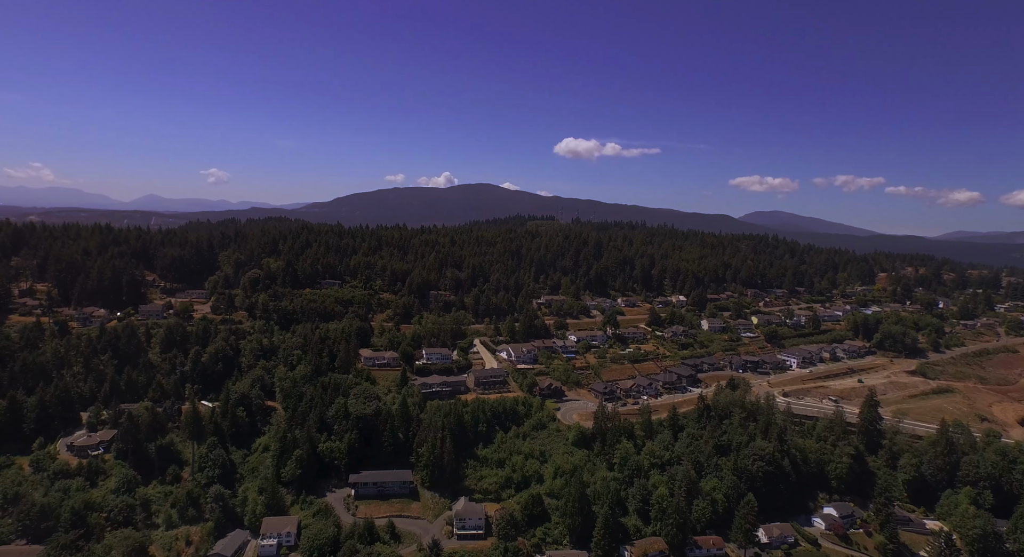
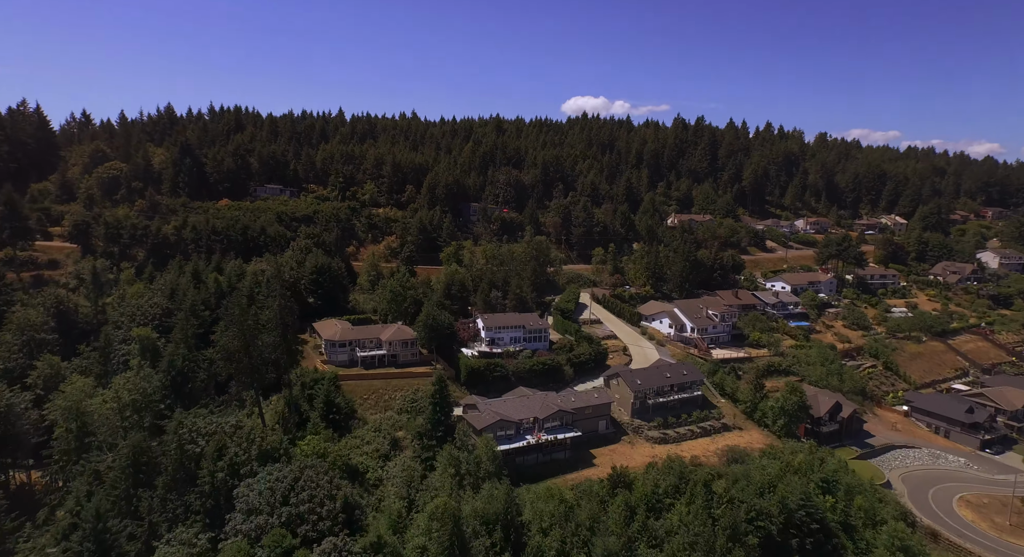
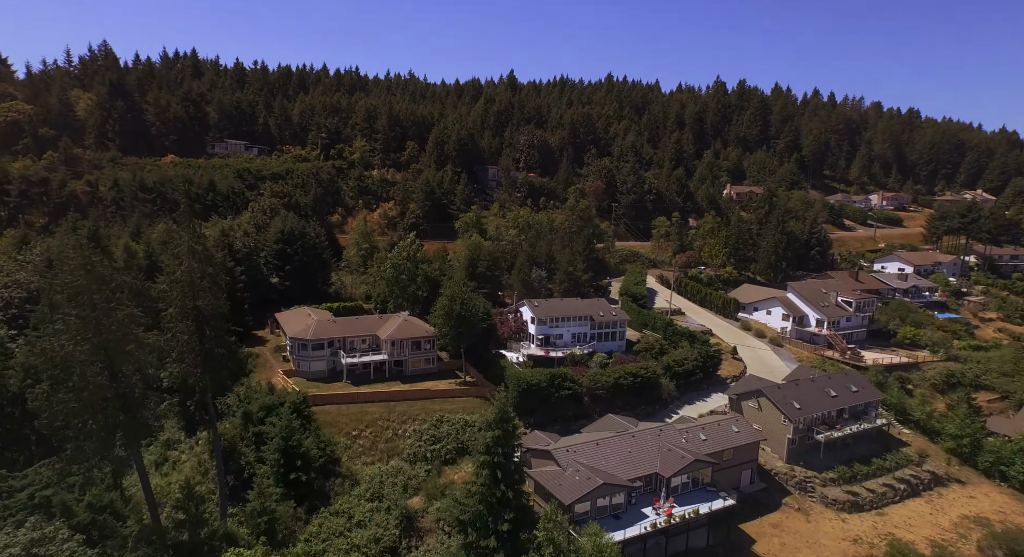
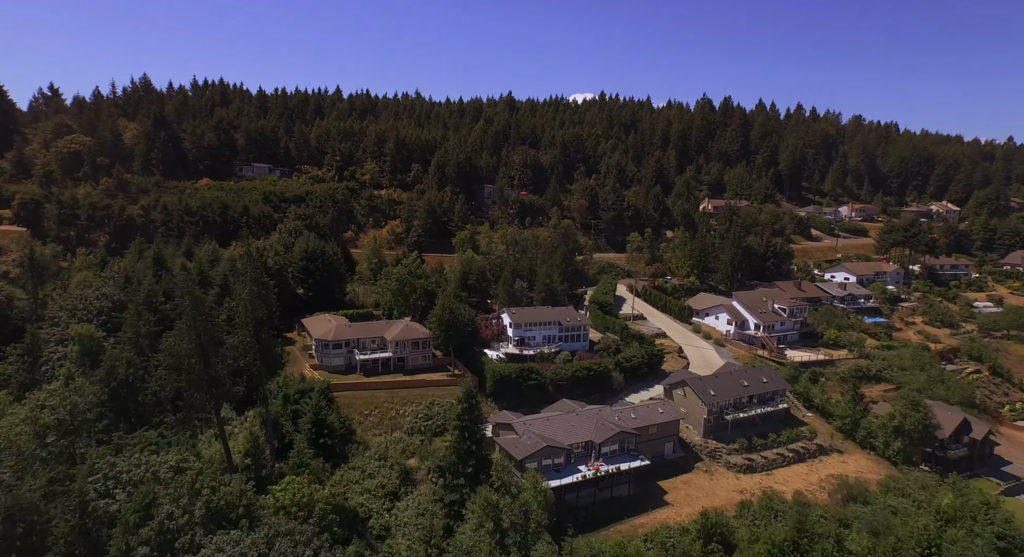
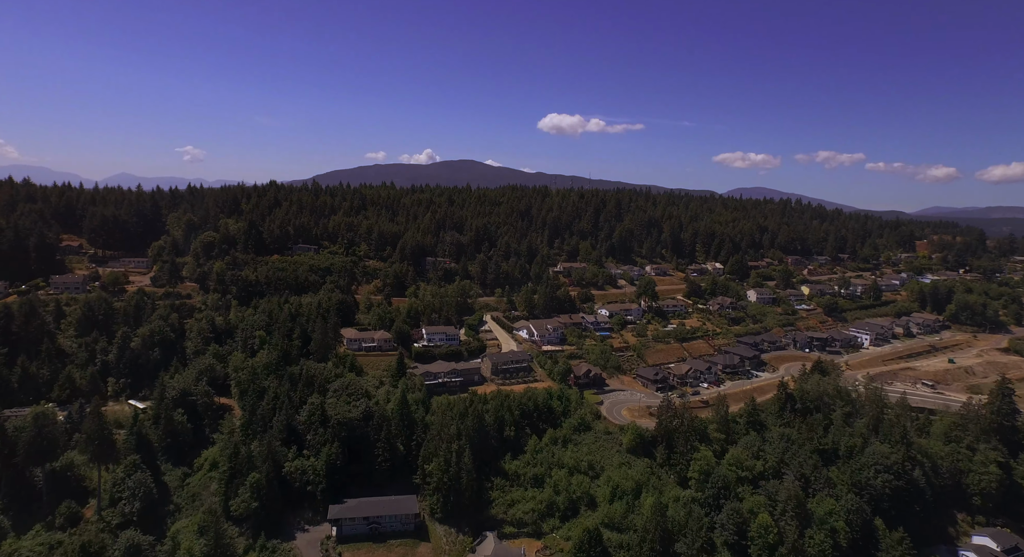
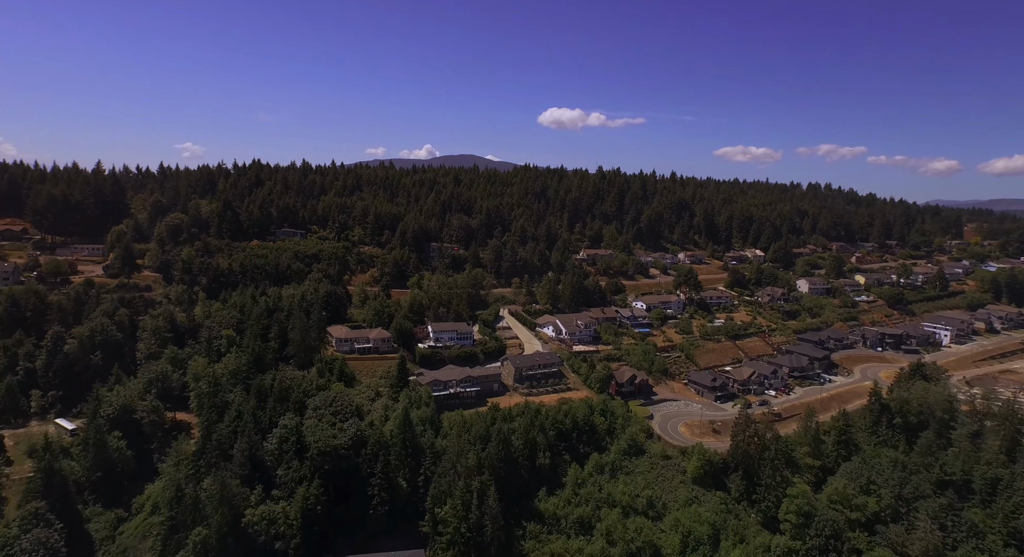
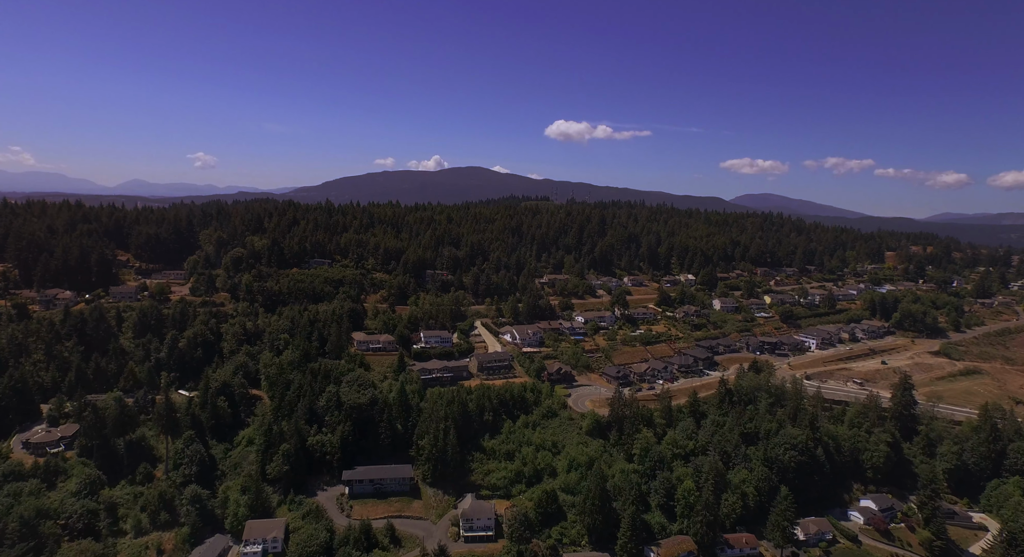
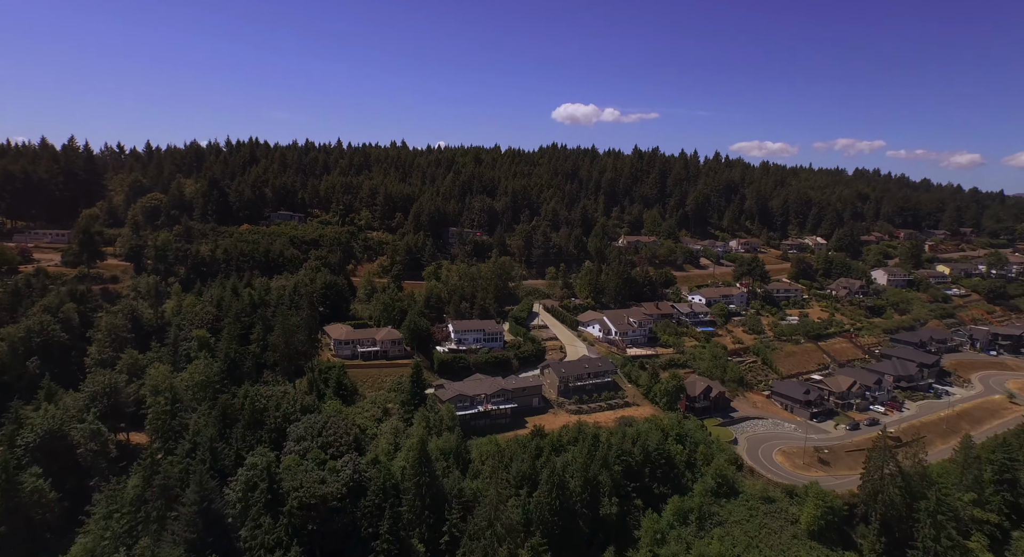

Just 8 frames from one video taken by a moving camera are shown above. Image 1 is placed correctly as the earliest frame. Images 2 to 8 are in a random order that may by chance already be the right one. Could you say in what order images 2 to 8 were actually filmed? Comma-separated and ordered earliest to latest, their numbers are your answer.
7, 5, 6, 8, 2, 4, 3
